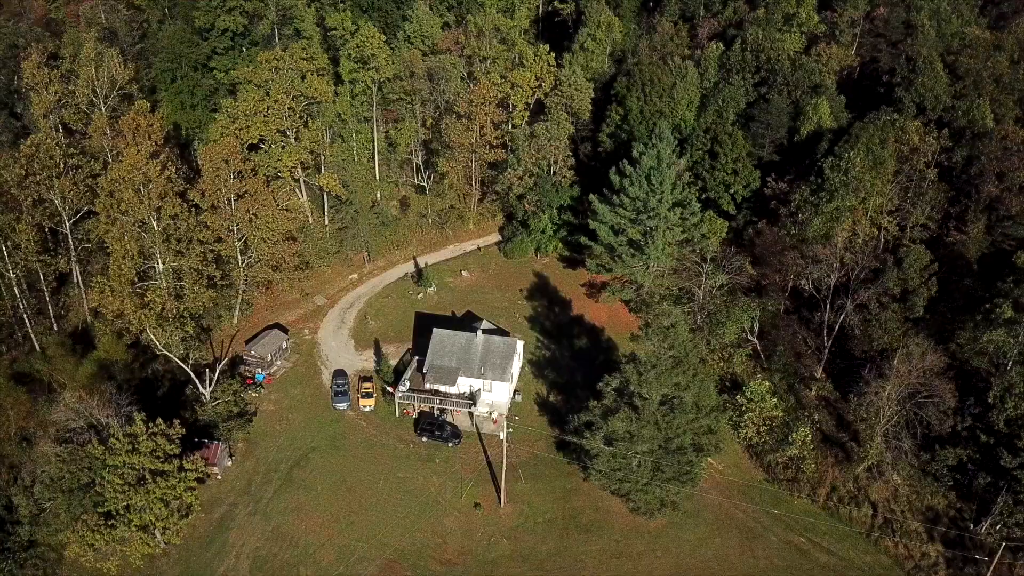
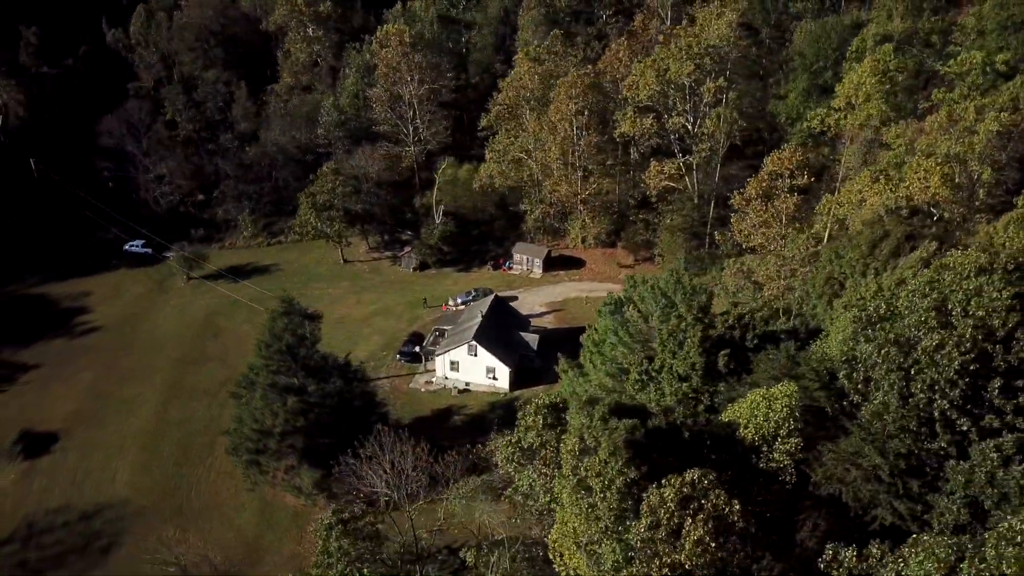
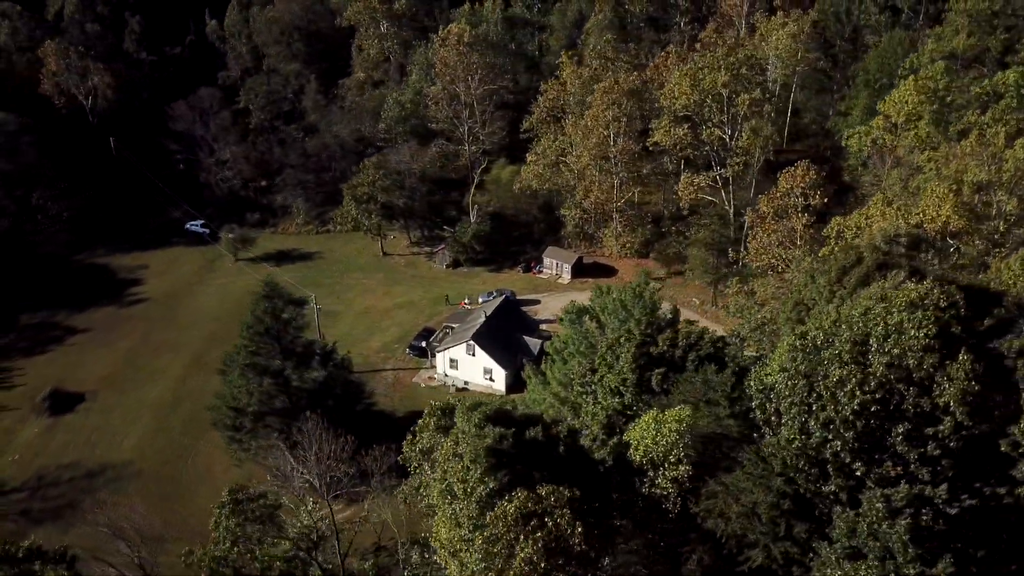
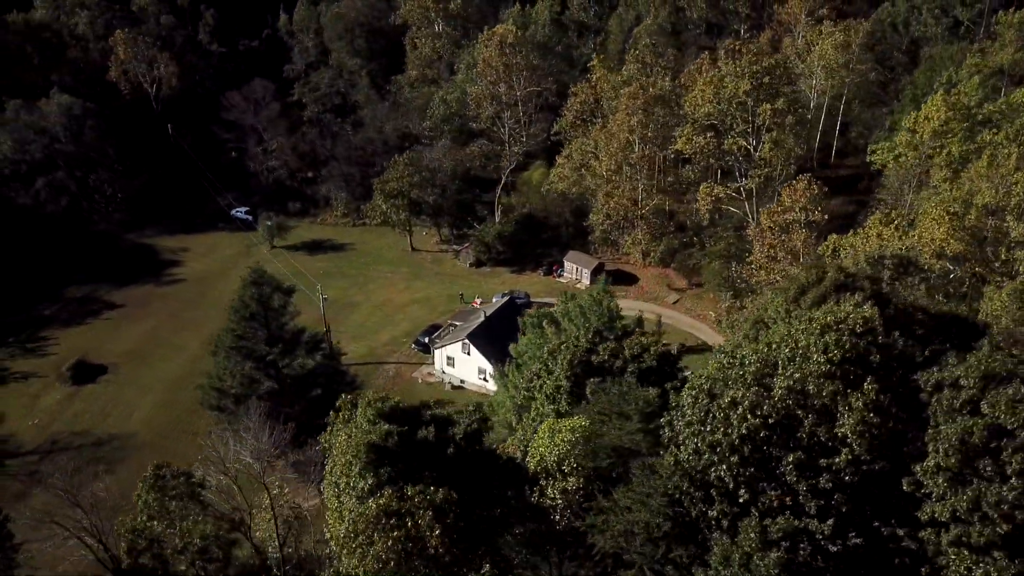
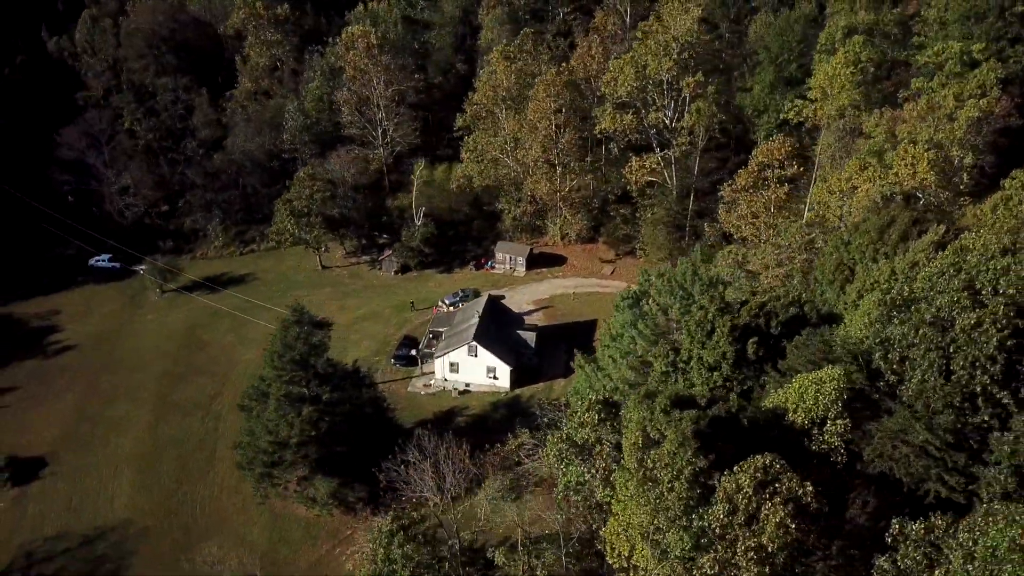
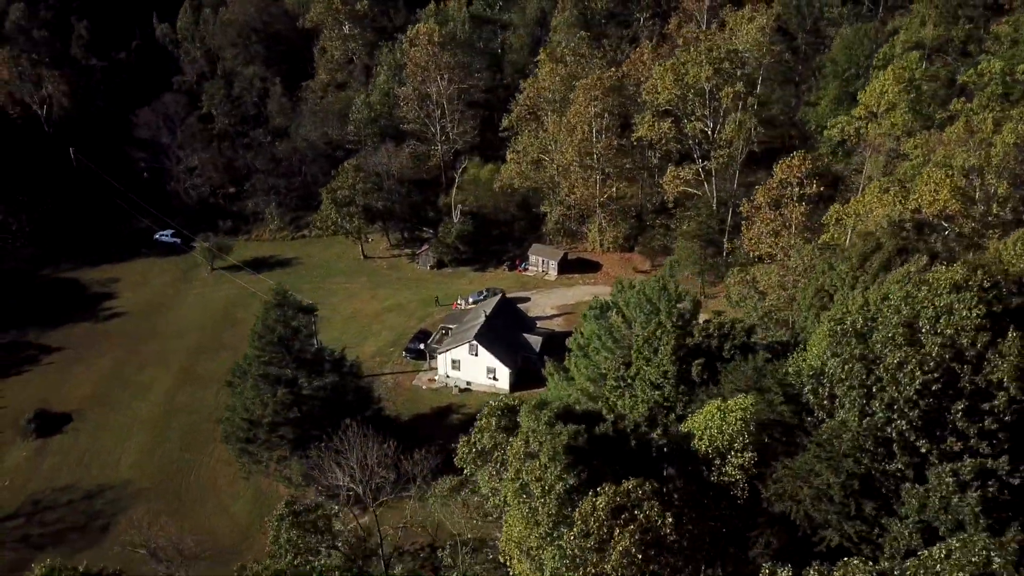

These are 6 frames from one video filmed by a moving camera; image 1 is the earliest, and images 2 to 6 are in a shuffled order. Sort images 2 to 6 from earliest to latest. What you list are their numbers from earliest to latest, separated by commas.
5, 2, 6, 3, 4
